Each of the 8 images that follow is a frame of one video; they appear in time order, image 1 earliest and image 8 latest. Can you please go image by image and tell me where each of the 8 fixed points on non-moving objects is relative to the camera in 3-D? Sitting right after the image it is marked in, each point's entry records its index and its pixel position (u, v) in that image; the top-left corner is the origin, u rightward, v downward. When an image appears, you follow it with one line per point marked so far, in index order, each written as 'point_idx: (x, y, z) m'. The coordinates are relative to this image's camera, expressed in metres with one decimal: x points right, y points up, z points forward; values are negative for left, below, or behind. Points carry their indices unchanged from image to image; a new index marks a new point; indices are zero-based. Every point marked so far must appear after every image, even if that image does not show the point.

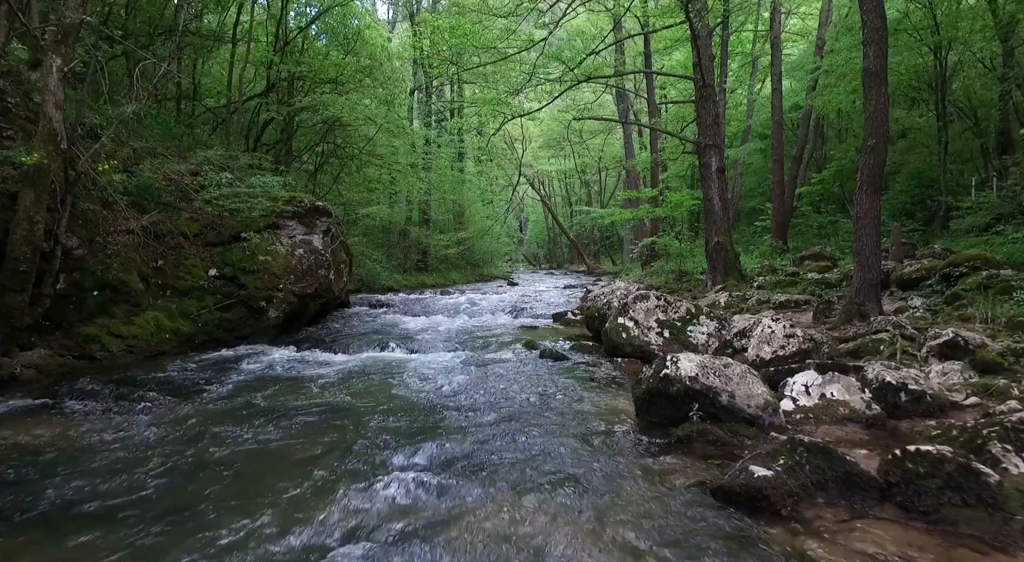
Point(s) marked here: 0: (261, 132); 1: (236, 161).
0: (-6.8, +4.1, +14.1) m
1: (-5.8, +2.6, +11.1) m
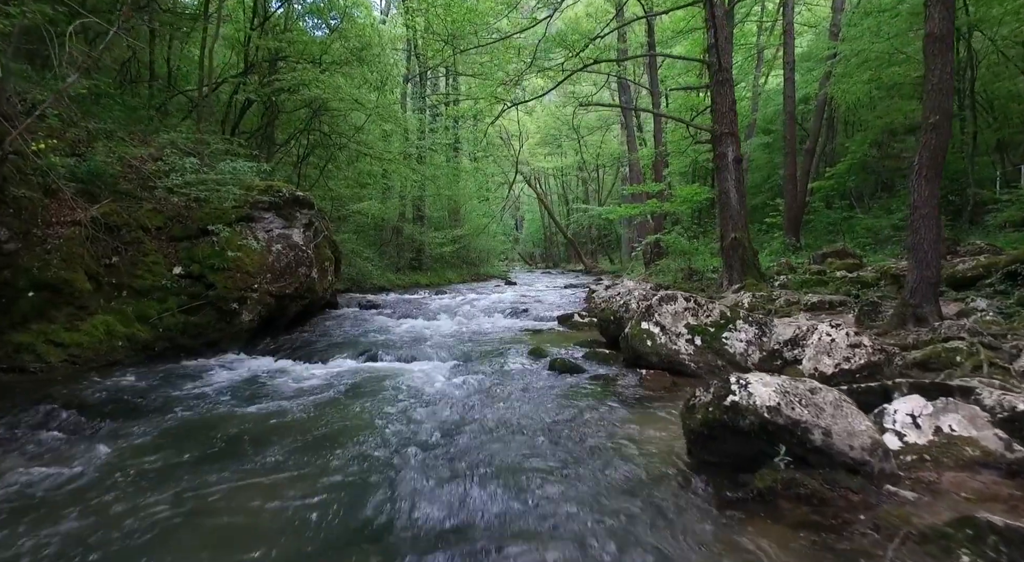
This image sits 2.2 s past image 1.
0: (-6.8, +4.1, +13.0) m
1: (-5.8, +2.6, +10.0) m
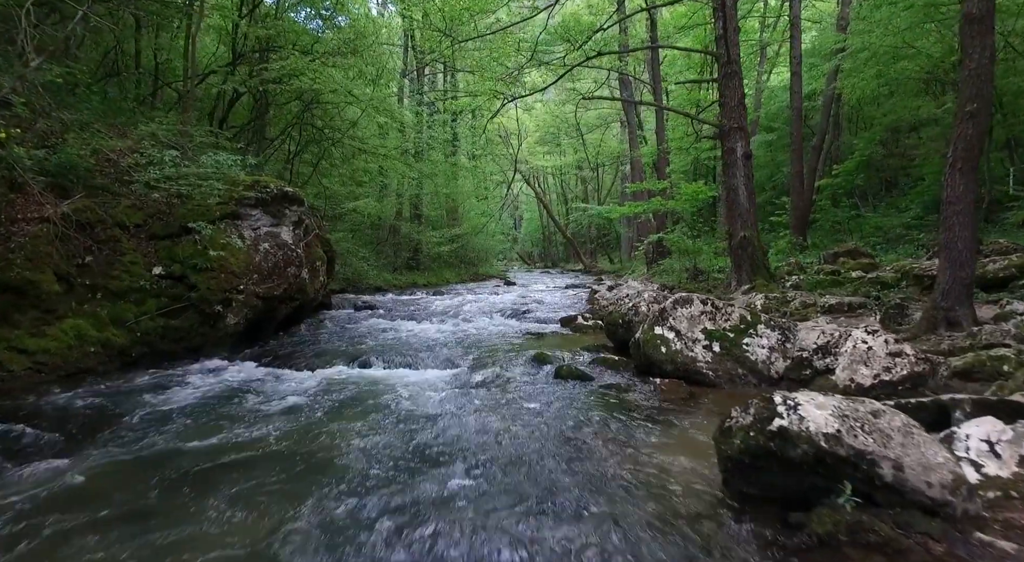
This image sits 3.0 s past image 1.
0: (-6.8, +4.1, +12.4) m
1: (-5.8, +2.6, +9.5) m
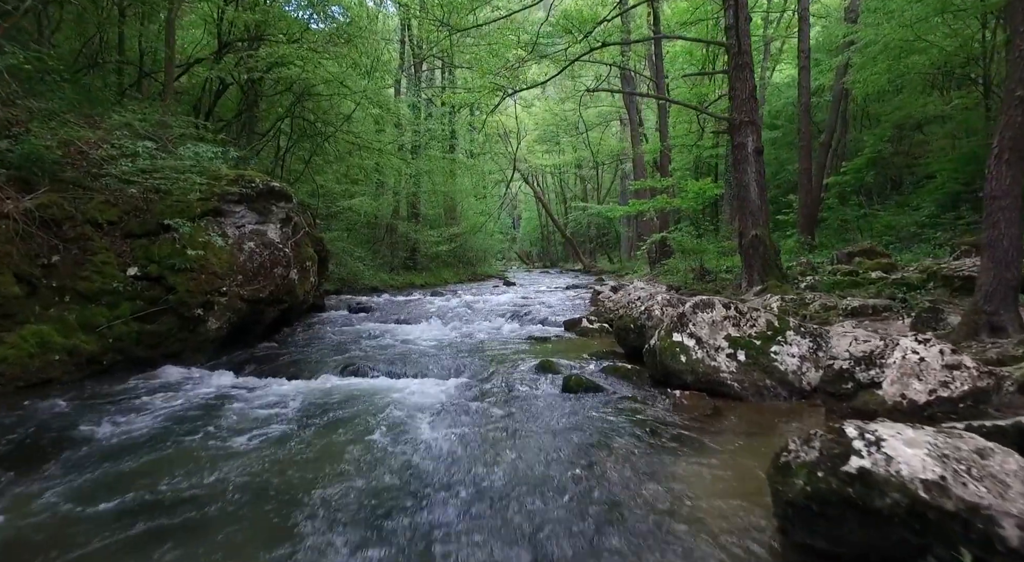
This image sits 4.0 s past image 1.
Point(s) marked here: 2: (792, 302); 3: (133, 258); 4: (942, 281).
0: (-6.8, +4.0, +11.8) m
1: (-5.7, +2.6, +8.9) m
2: (+4.7, -0.4, +8.9) m
3: (-5.4, +0.3, +7.5) m
4: (+6.9, 0.0, +8.4) m
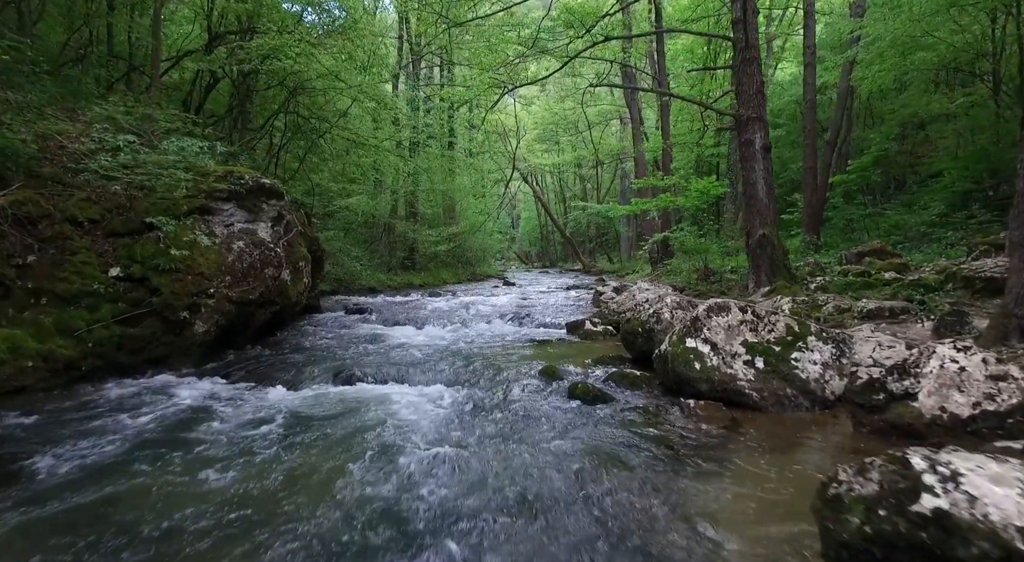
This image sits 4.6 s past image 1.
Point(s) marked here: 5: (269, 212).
0: (-6.7, +4.0, +11.5) m
1: (-5.7, +2.6, +8.5) m
2: (+4.8, -0.4, +8.6) m
3: (-5.4, +0.3, +7.1) m
4: (+6.9, 0.0, +8.0) m
5: (-4.2, +1.2, +9.2) m
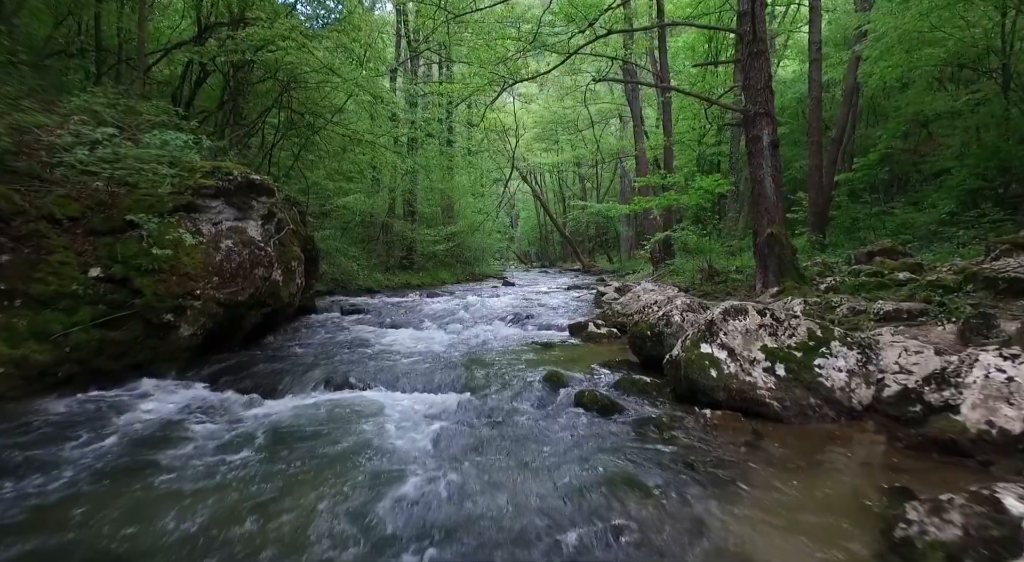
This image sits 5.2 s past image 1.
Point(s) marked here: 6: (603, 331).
0: (-6.7, +4.0, +11.1) m
1: (-5.7, +2.6, +8.1) m
2: (+4.8, -0.4, +8.2) m
3: (-5.3, +0.3, +6.7) m
4: (+6.9, 0.0, +7.7) m
5: (-4.2, +1.2, +8.8) m
6: (+1.6, -0.8, +8.9) m
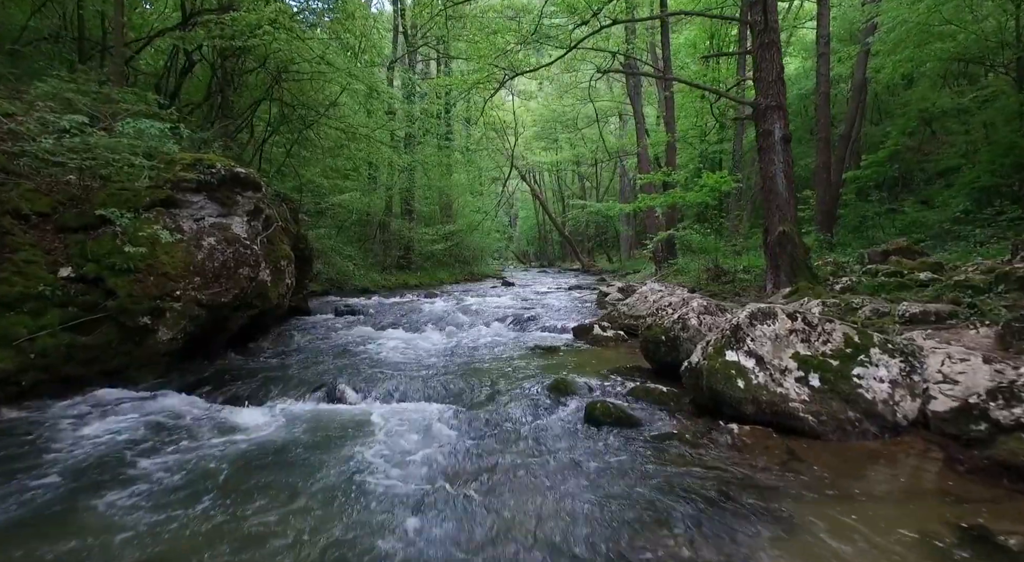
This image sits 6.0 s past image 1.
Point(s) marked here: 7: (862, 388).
0: (-6.7, +4.0, +10.6) m
1: (-5.7, +2.5, +7.6) m
2: (+4.8, -0.4, +7.8) m
3: (-5.3, +0.3, +6.2) m
4: (+6.9, 0.0, +7.2) m
5: (-4.2, +1.2, +8.3) m
6: (+1.6, -0.9, +8.4) m
7: (+2.8, -0.9, +4.2) m
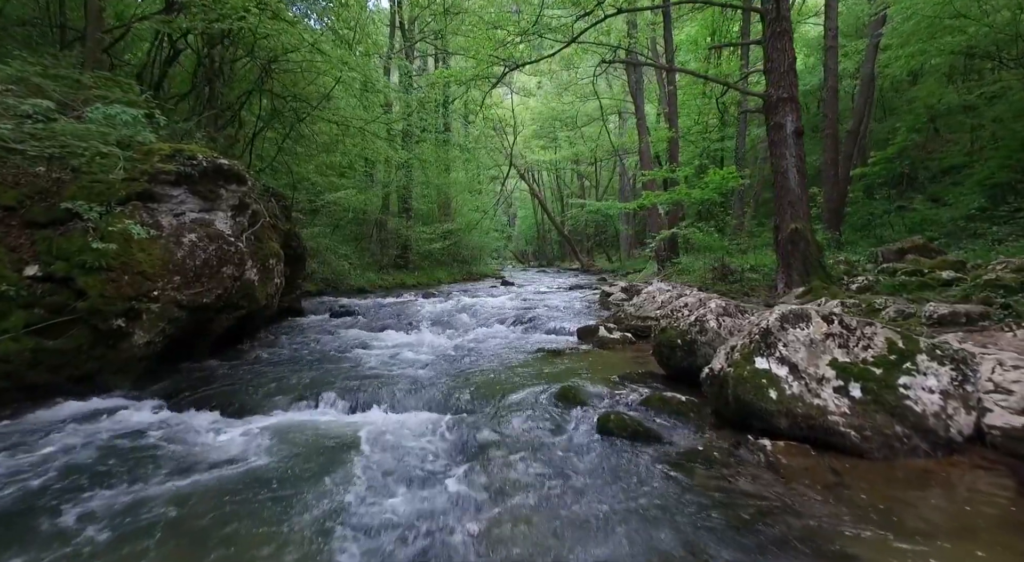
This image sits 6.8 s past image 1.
0: (-6.7, +4.0, +10.1) m
1: (-5.6, +2.6, +7.1) m
2: (+4.8, -0.4, +7.3) m
3: (-5.3, +0.3, +5.7) m
4: (+7.0, 0.0, +6.8) m
5: (-4.2, +1.2, +7.8) m
6: (+1.6, -0.8, +8.0) m
7: (+2.9, -0.8, +3.8) m
